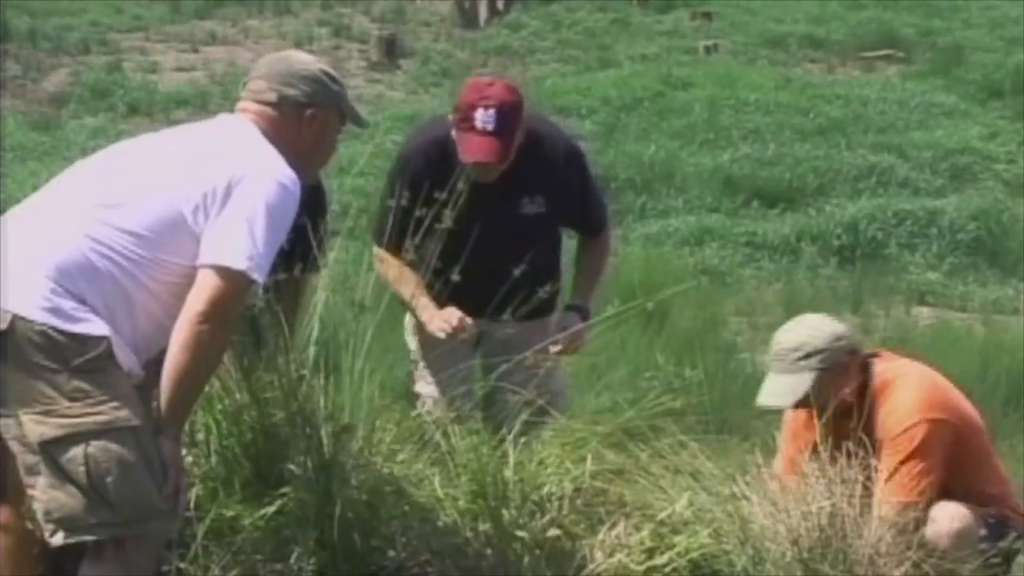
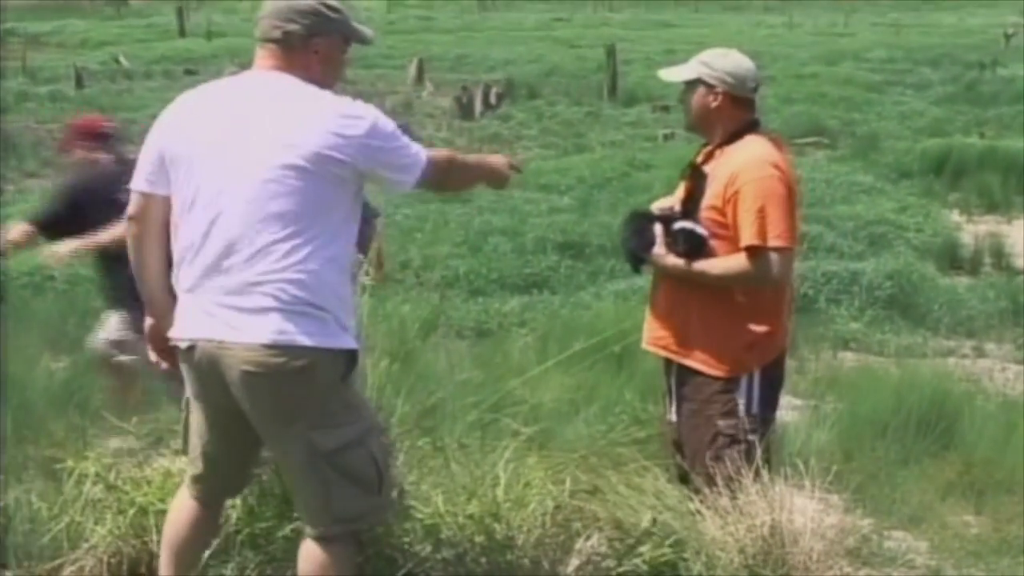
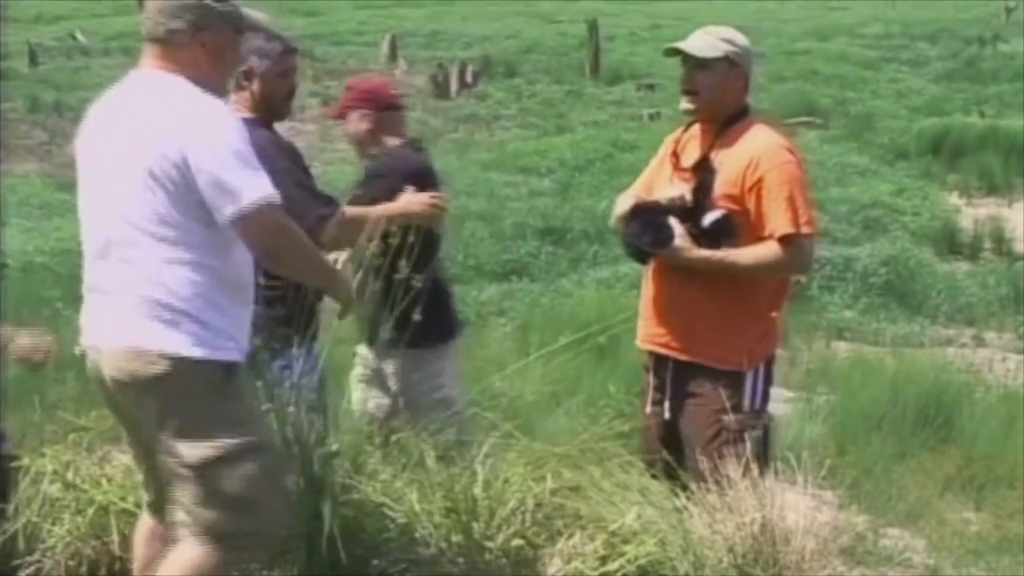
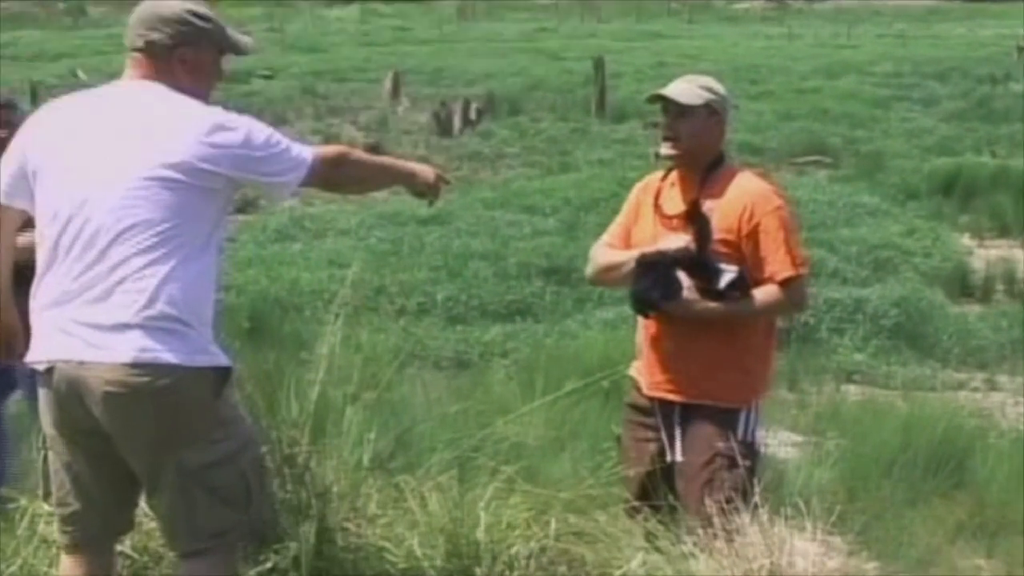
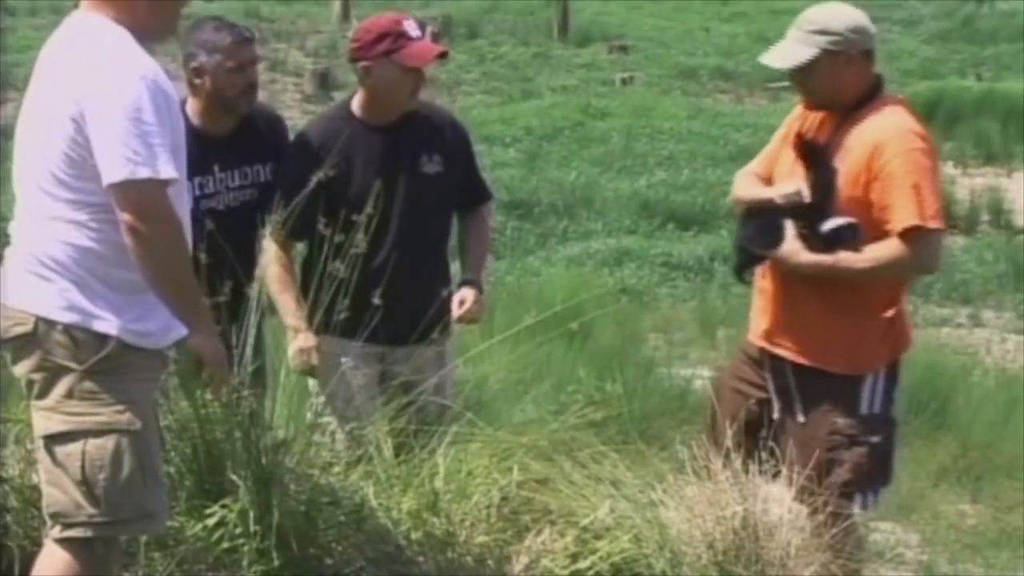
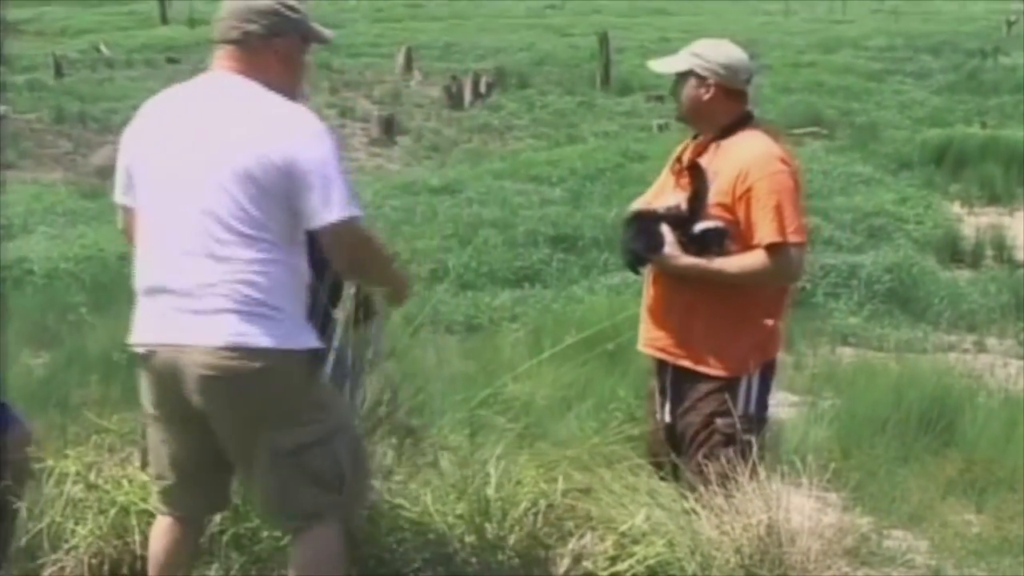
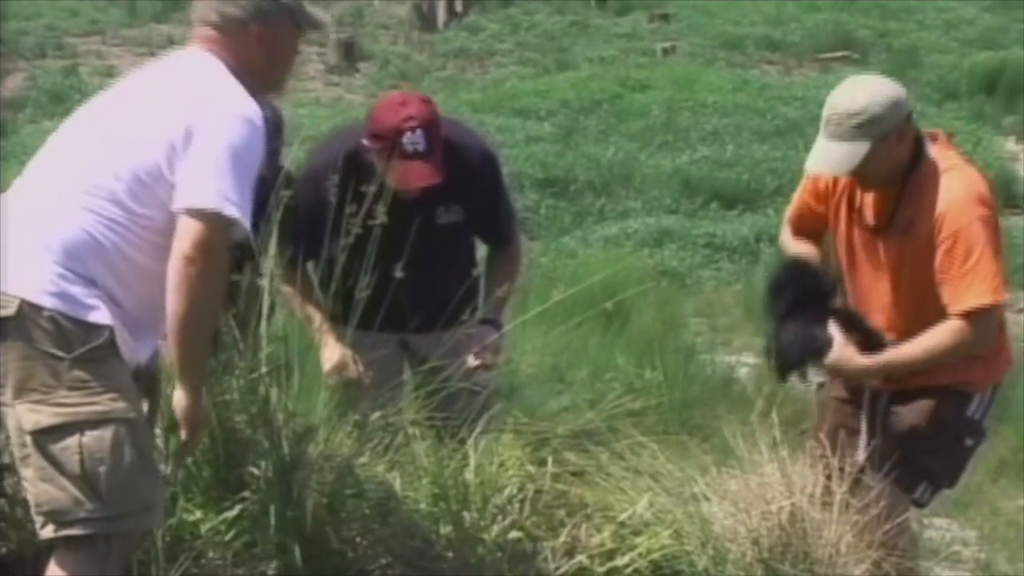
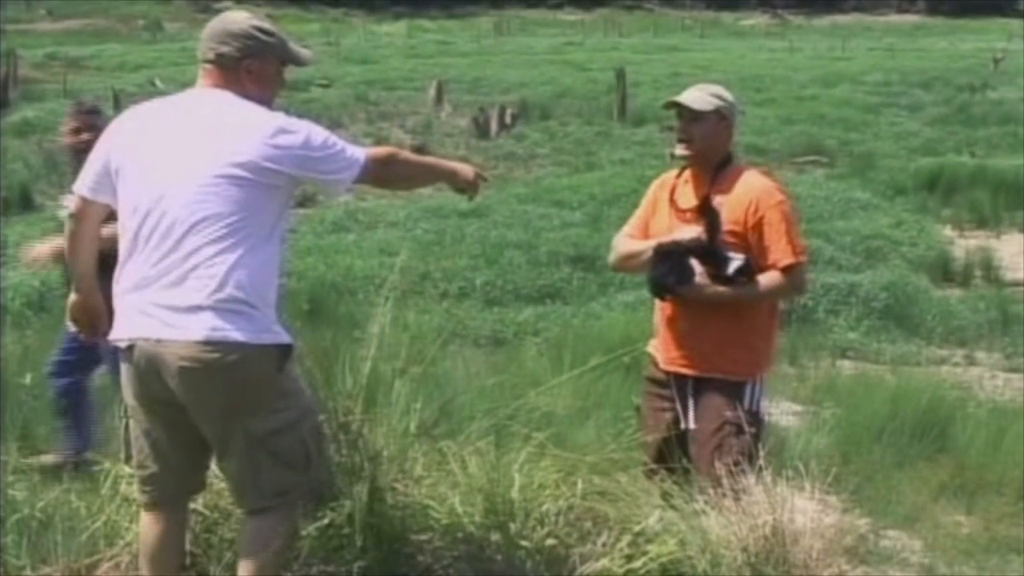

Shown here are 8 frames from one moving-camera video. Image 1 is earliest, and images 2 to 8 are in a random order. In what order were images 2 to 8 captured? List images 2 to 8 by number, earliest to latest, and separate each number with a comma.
7, 5, 3, 6, 2, 8, 4
